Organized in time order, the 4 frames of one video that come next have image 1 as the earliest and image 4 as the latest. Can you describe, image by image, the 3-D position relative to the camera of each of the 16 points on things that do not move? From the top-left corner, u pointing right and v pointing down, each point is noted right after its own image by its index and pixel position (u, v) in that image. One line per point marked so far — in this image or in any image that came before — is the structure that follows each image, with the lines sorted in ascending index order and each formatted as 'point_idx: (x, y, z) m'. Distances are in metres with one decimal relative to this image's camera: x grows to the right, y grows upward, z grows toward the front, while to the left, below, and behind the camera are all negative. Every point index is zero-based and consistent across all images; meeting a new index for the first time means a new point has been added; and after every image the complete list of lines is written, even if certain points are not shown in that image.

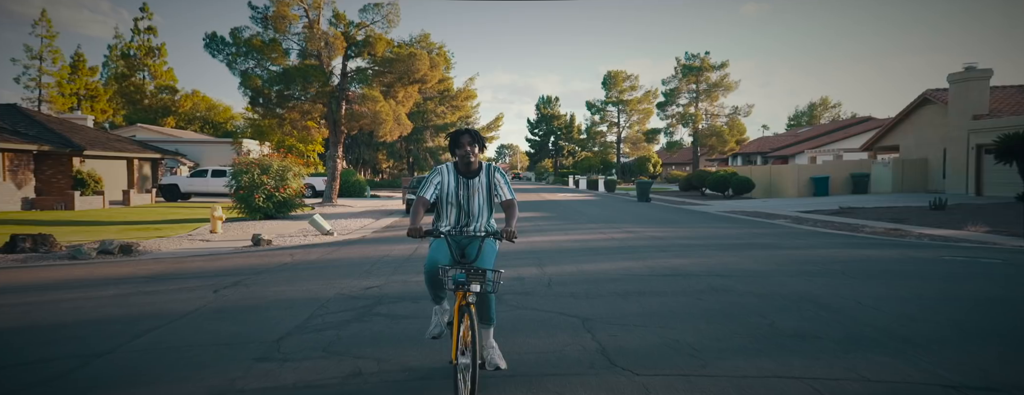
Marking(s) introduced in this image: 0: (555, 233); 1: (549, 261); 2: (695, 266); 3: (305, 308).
0: (+1.4, -1.0, +16.3) m
1: (+0.7, -1.2, +10.9) m
2: (+3.3, -1.2, +10.4) m
3: (-2.5, -1.3, +7.5) m
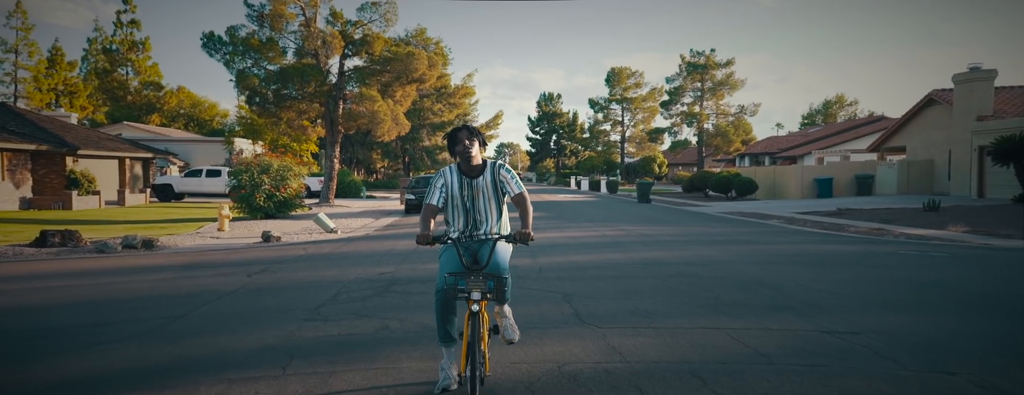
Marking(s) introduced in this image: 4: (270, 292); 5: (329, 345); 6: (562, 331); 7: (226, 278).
0: (+1.2, -1.0, +16.5) m
1: (+0.6, -1.1, +11.2) m
2: (+3.1, -1.1, +10.7) m
3: (-2.6, -1.3, +7.7) m
4: (-3.3, -1.3, +7.5) m
5: (-1.7, -1.4, +5.1) m
6: (+0.5, -1.3, +5.4) m
7: (-4.6, -1.3, +8.7) m
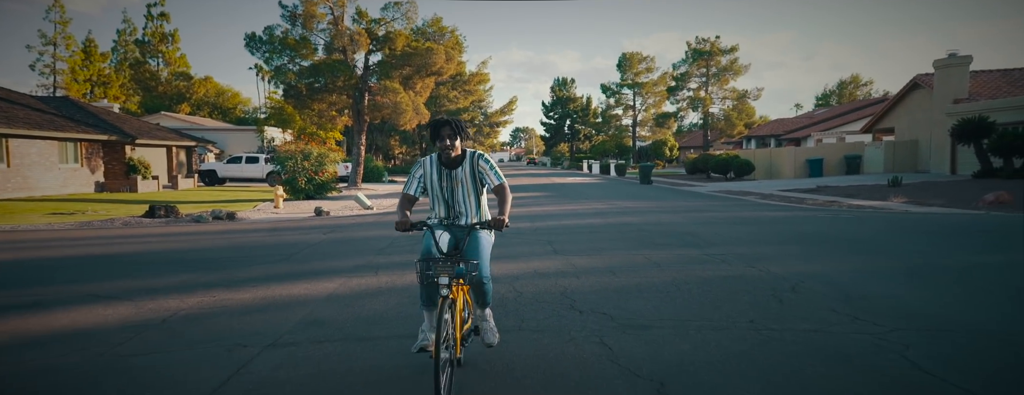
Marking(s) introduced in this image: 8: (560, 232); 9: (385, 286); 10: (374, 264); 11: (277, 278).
0: (+1.5, -0.3, +19.6) m
1: (+0.7, -0.6, +14.3) m
2: (+3.3, -0.6, +13.7) m
3: (-2.5, -0.8, +10.9) m
4: (-3.3, -0.9, +10.8) m
5: (-1.7, -1.0, +8.3) m
6: (+0.5, -0.9, +8.5) m
7: (-4.5, -0.8, +11.9) m
8: (+1.0, -0.8, +11.6) m
9: (-1.6, -1.1, +6.9) m
10: (-2.2, -1.0, +8.4) m
11: (-3.3, -1.1, +7.5) m
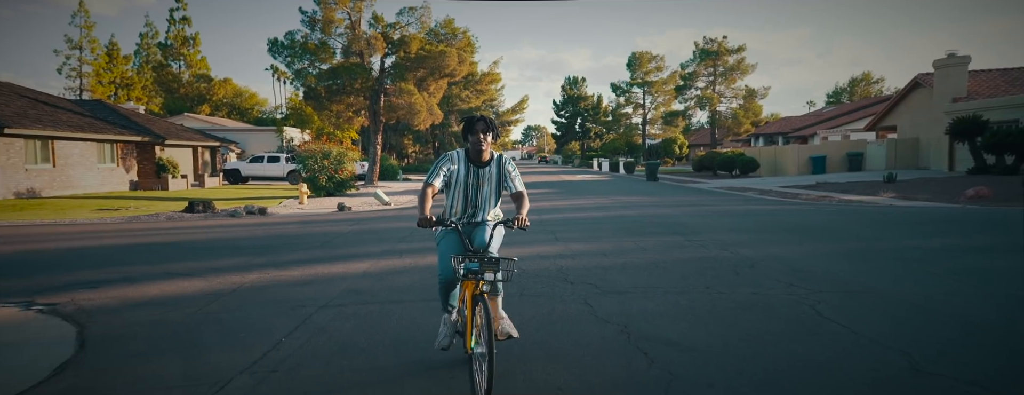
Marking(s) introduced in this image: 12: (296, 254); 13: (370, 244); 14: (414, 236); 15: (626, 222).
0: (+1.9, -0.1, +20.8) m
1: (+1.0, -0.5, +15.5) m
2: (+3.5, -0.5, +14.8) m
3: (-2.4, -0.7, +12.2) m
4: (-3.1, -0.8, +12.0) m
5: (-1.6, -0.9, +9.5) m
6: (+0.6, -0.8, +9.7) m
7: (-4.3, -0.7, +13.2) m
8: (+1.2, -0.6, +12.8) m
9: (-1.6, -1.0, +8.2) m
10: (-2.1, -0.9, +9.6) m
11: (-3.2, -1.0, +8.8) m
12: (-3.7, -1.0, +9.3) m
13: (-2.7, -0.9, +10.1) m
14: (-2.0, -0.8, +10.9) m
15: (+2.6, -0.6, +12.4) m
